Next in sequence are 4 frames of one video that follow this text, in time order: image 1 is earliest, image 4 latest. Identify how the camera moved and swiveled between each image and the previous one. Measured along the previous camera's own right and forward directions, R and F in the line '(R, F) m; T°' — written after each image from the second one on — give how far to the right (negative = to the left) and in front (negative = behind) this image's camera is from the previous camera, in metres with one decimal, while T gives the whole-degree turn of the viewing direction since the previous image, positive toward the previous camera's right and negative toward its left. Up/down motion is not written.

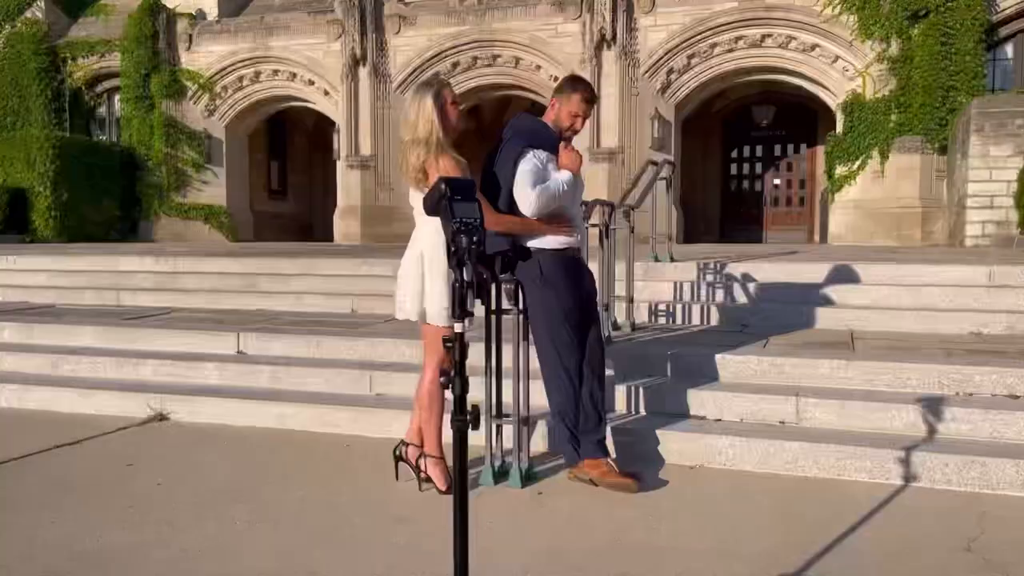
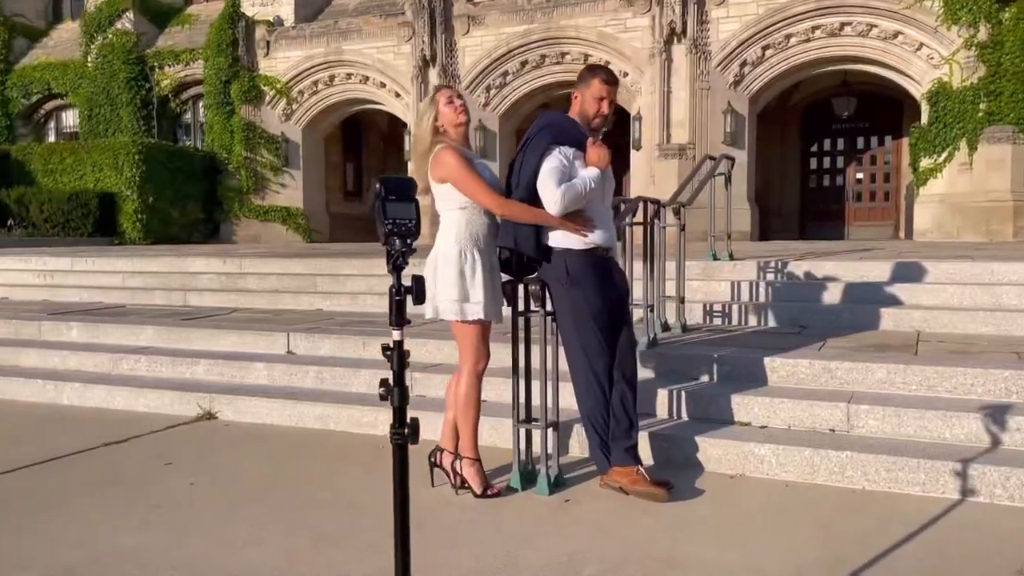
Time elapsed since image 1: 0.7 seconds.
(+0.3, +0.1) m; -5°
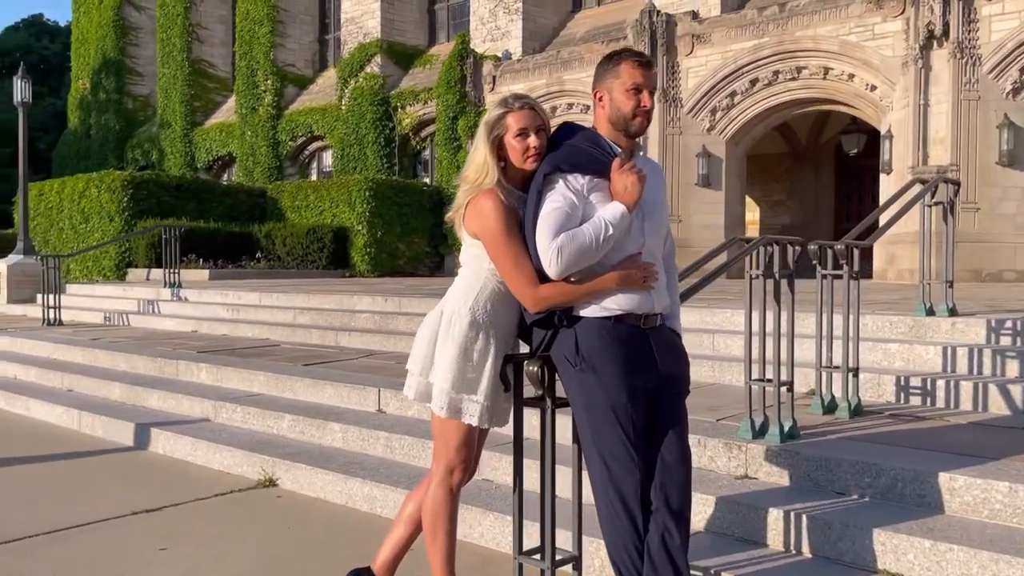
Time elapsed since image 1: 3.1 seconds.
(+0.9, +1.2) m; -18°
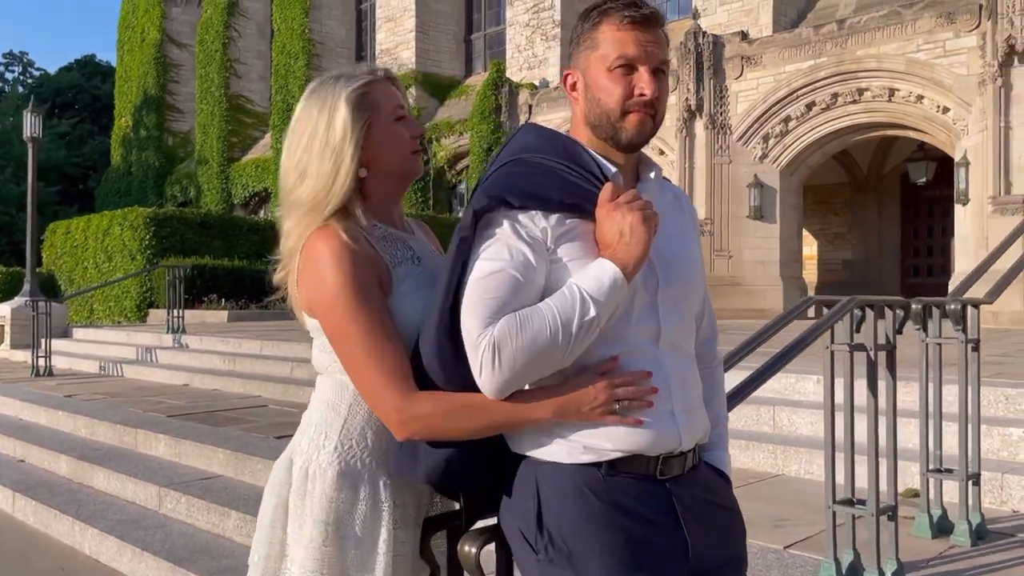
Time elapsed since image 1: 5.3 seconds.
(+0.2, +1.2) m; -3°
